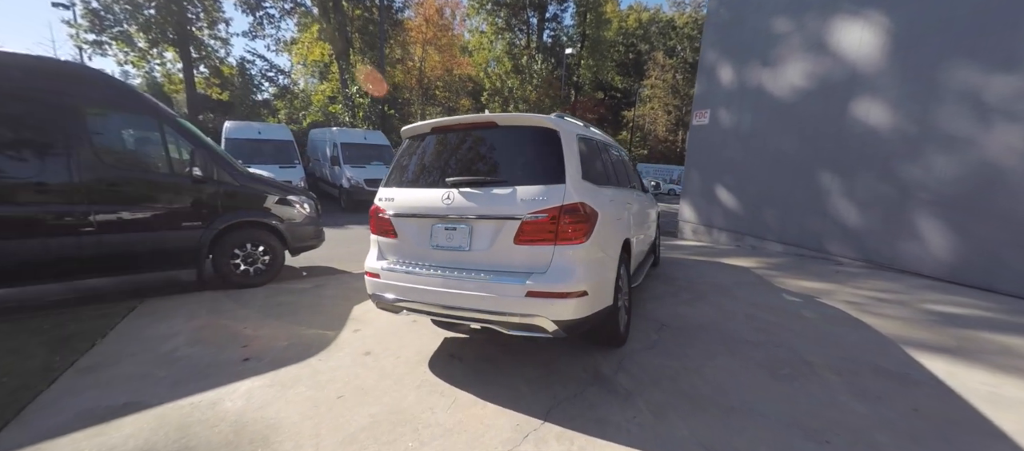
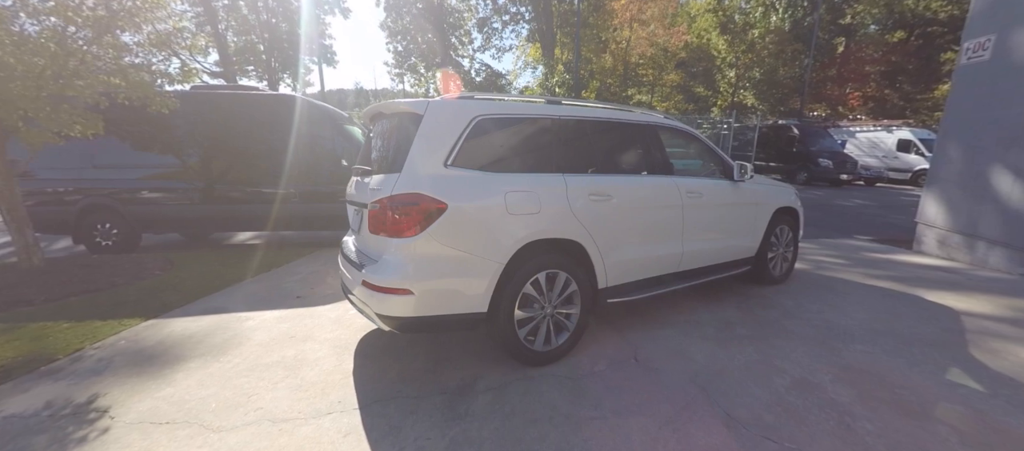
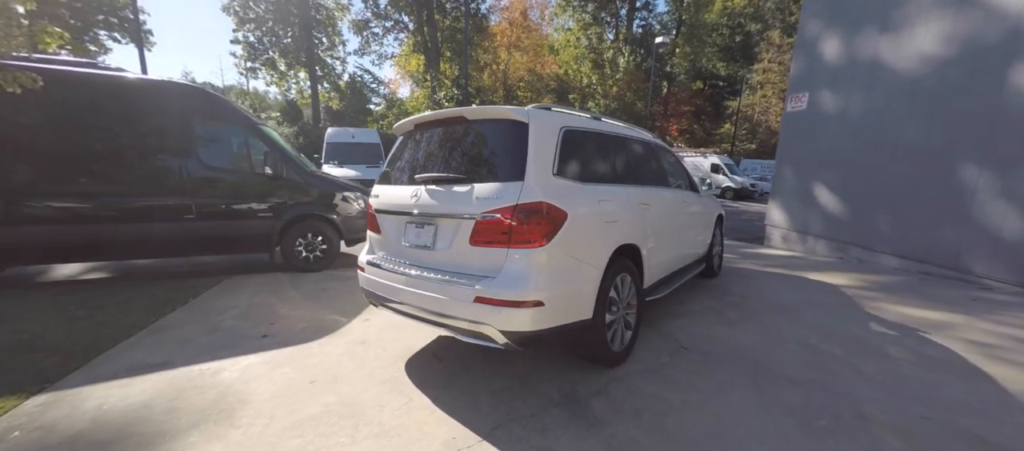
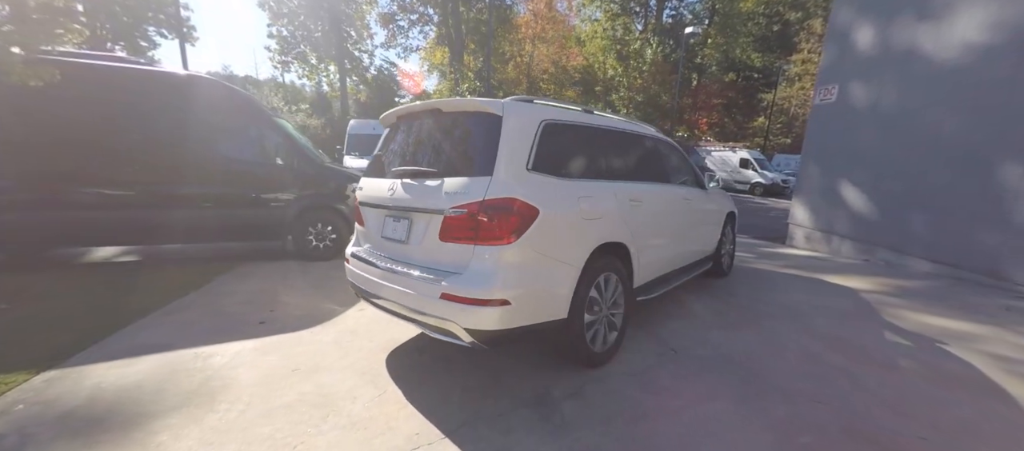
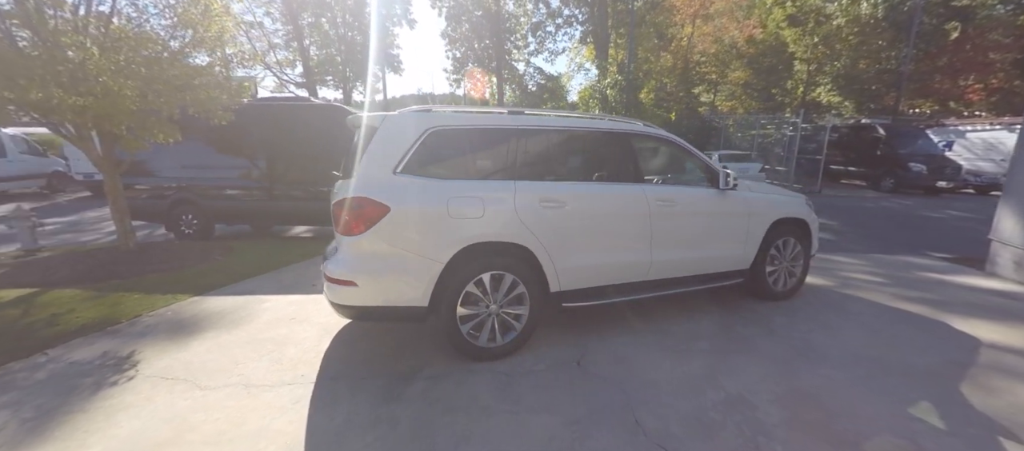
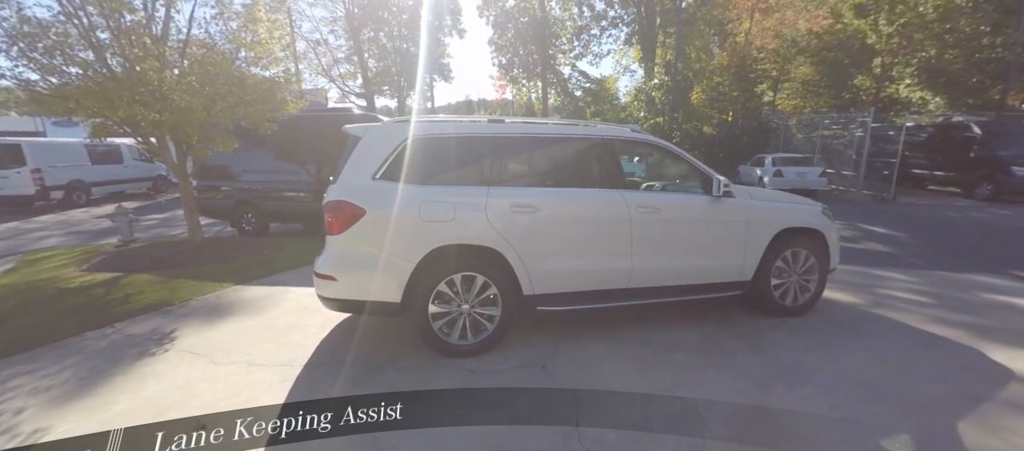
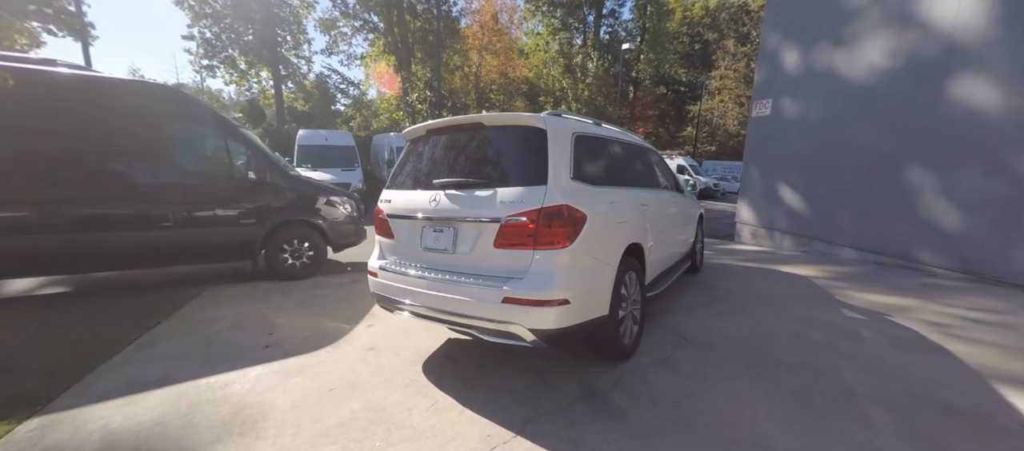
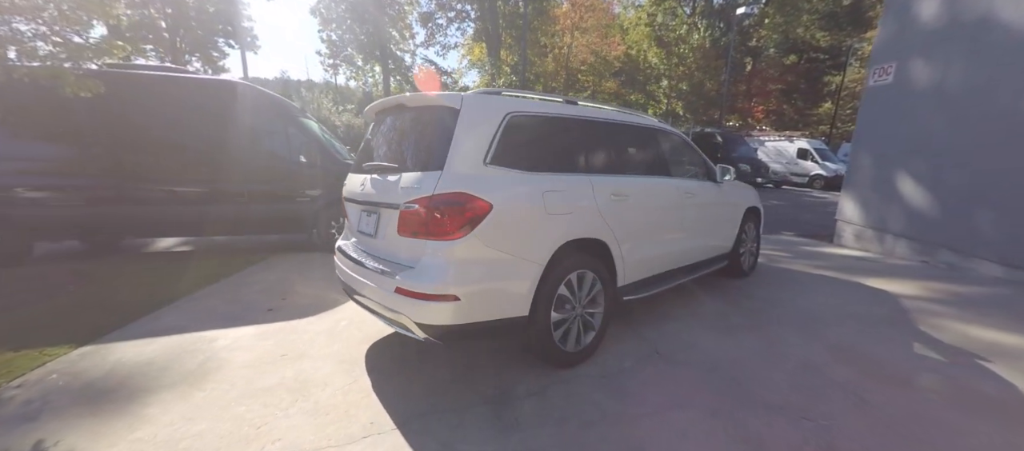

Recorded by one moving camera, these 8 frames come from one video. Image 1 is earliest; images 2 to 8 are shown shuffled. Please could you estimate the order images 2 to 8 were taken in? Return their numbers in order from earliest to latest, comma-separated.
7, 3, 4, 8, 2, 5, 6
